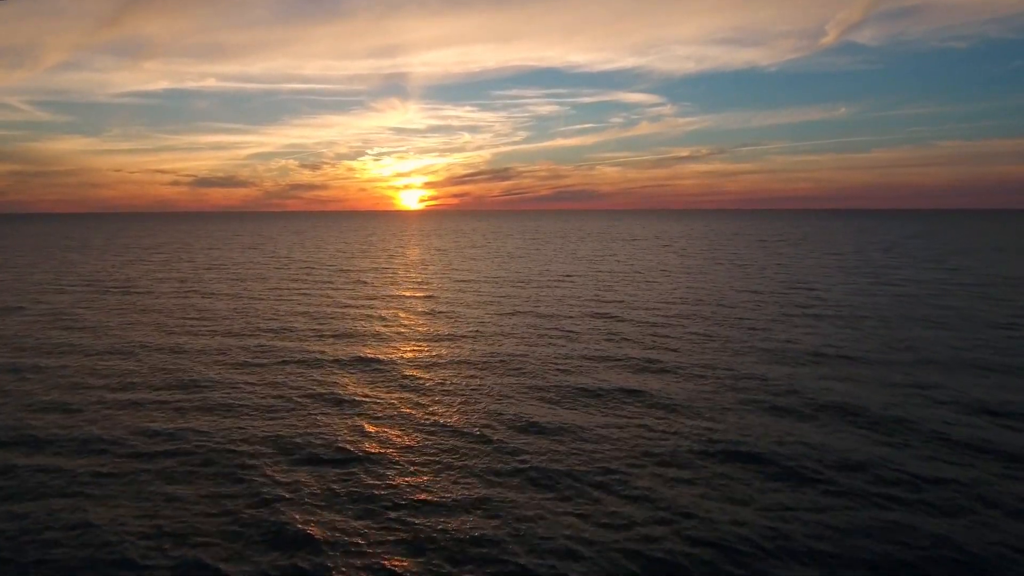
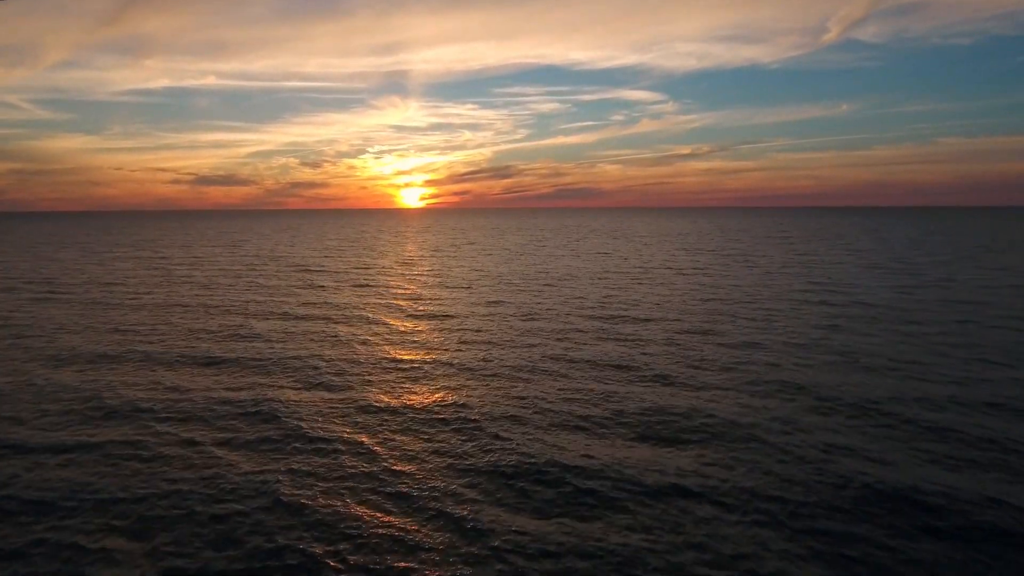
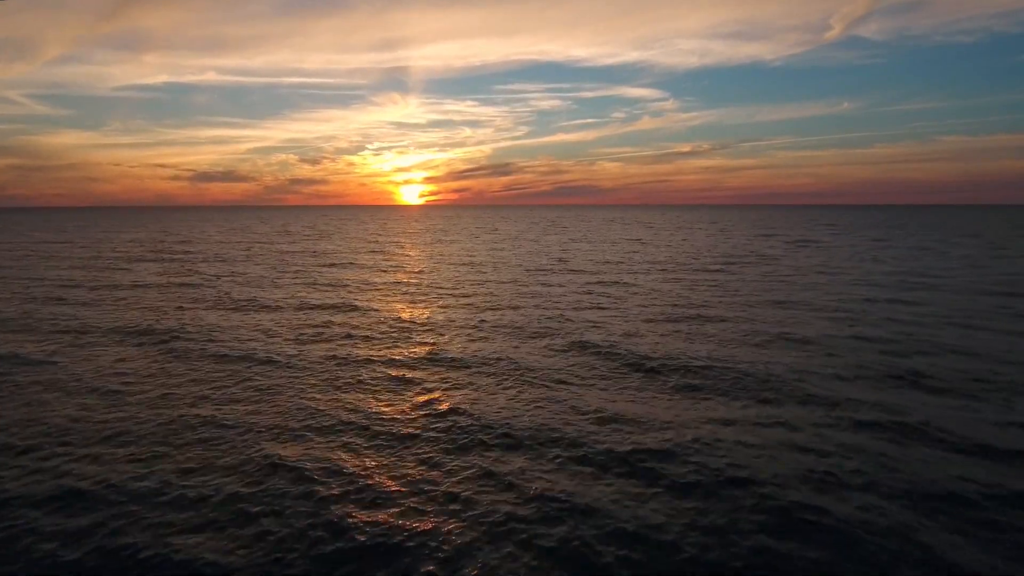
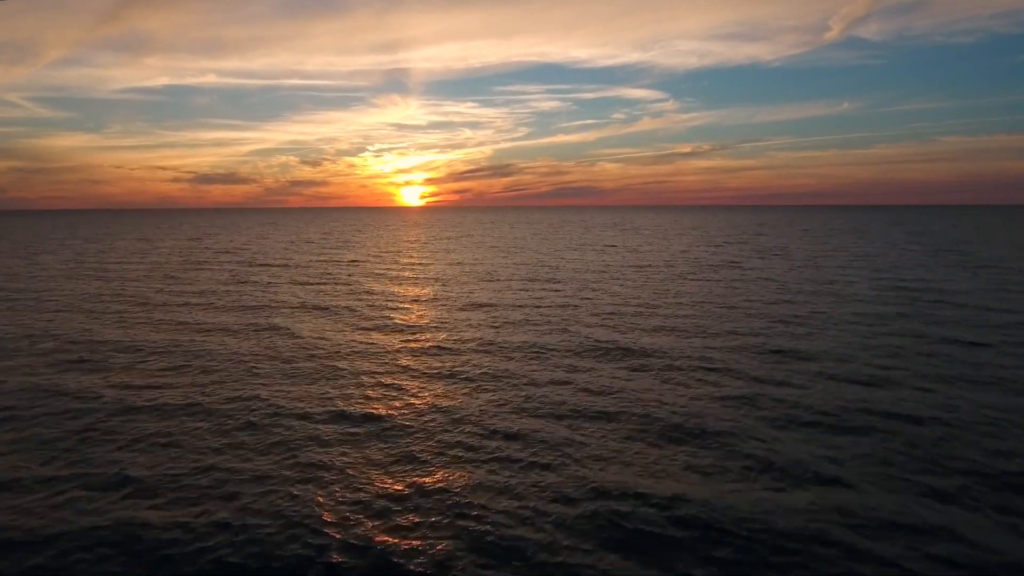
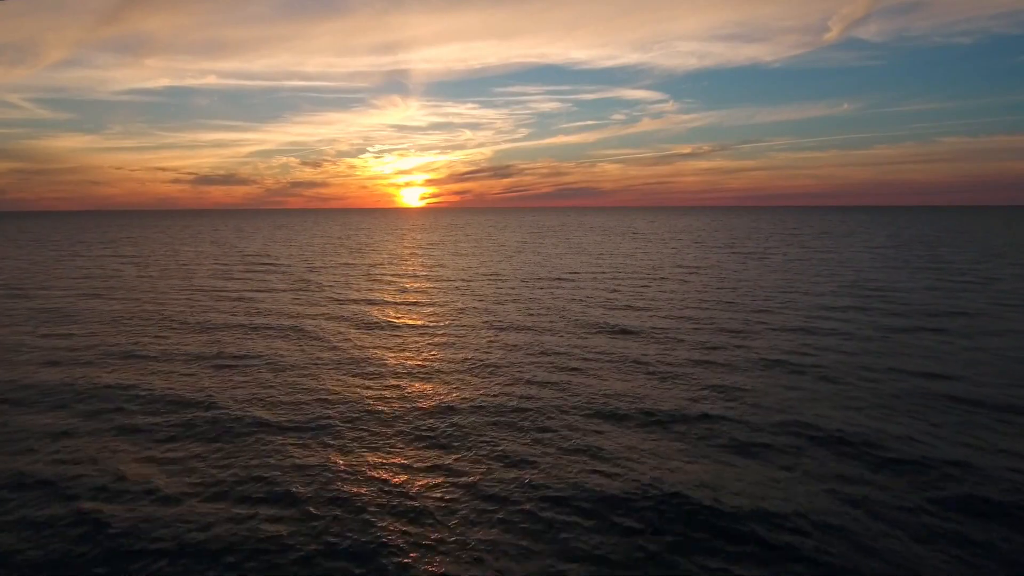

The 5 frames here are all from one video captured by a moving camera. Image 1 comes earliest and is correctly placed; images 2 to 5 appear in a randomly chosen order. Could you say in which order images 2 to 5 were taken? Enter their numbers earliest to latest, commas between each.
2, 5, 4, 3
